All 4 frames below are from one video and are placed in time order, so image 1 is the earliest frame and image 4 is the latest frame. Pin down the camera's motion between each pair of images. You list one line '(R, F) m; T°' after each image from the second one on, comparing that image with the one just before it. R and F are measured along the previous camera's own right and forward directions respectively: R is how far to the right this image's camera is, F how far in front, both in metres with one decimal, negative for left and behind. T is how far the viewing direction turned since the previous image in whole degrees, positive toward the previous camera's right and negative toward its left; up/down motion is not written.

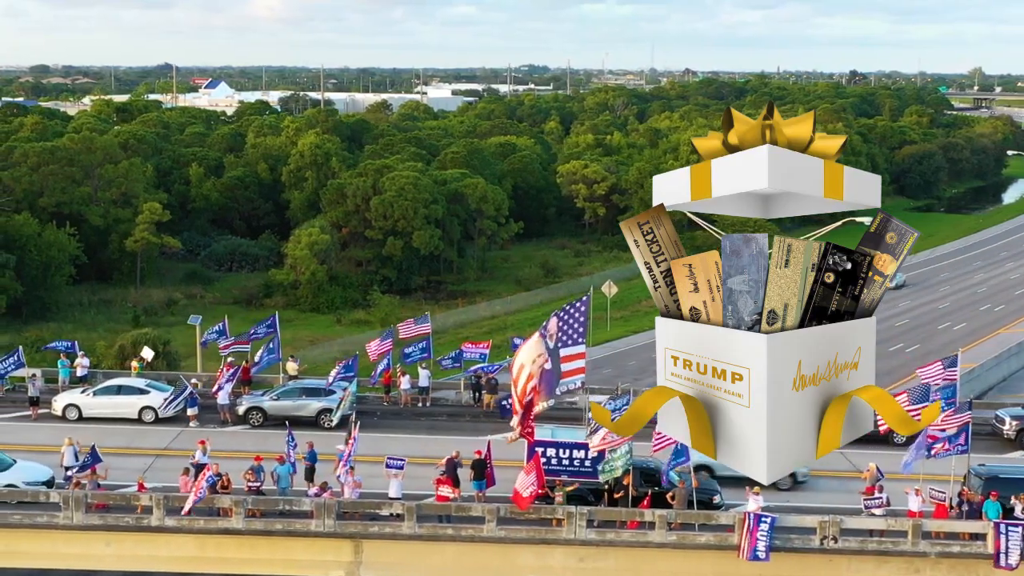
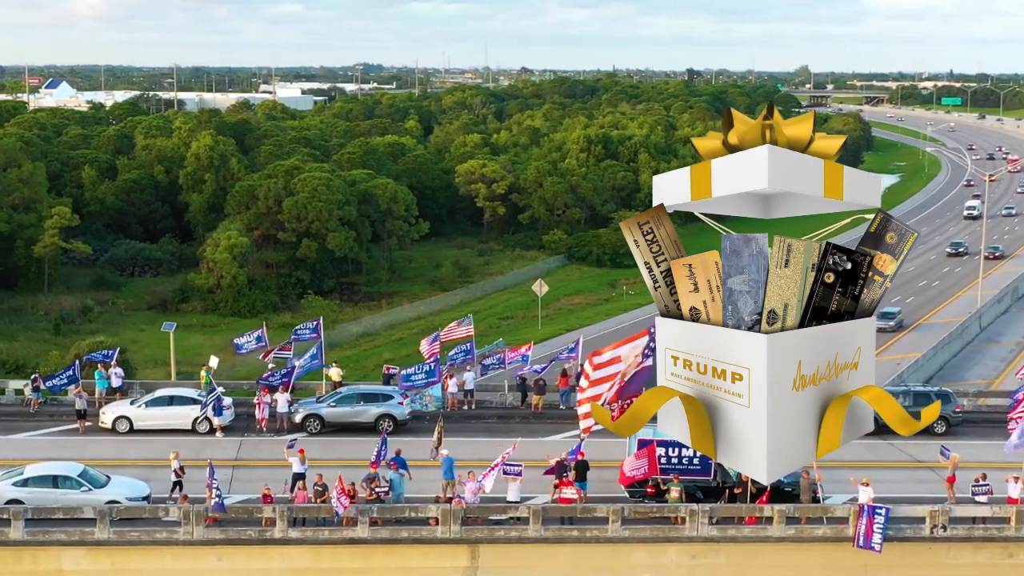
(-5.0, +0.2) m; +6°
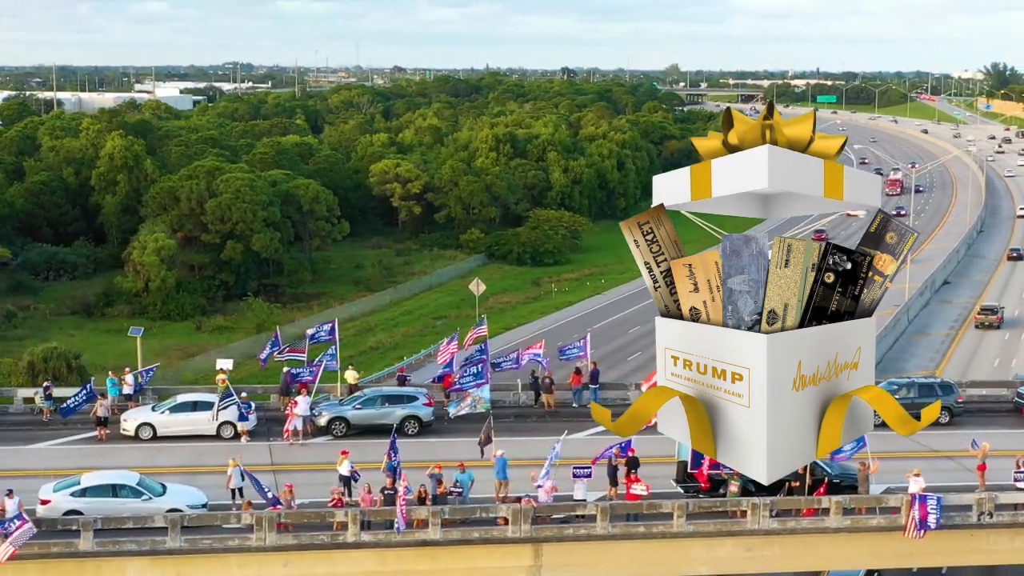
(-3.4, 0.0) m; +5°
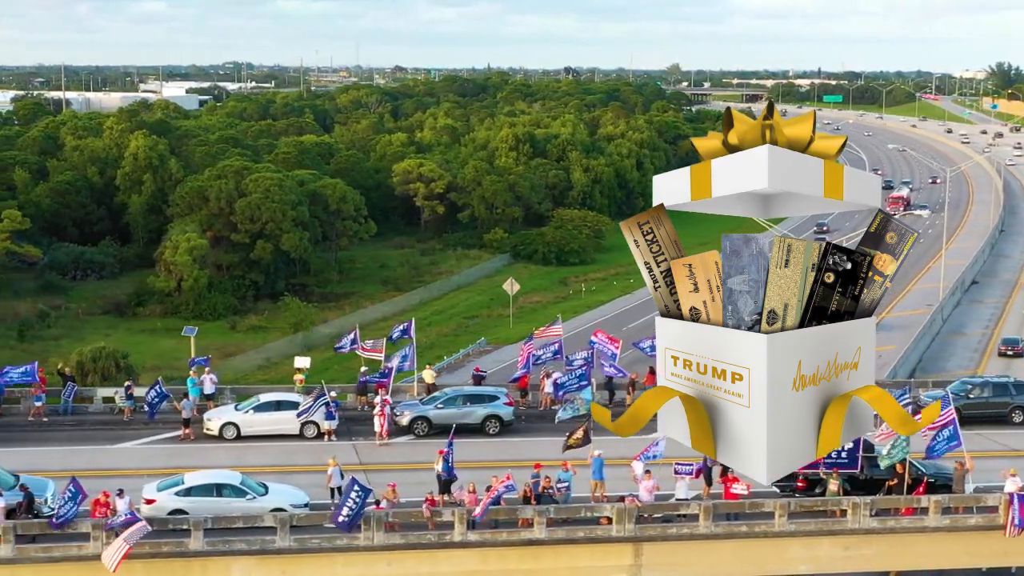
(-1.8, 0.0) m; 0°
